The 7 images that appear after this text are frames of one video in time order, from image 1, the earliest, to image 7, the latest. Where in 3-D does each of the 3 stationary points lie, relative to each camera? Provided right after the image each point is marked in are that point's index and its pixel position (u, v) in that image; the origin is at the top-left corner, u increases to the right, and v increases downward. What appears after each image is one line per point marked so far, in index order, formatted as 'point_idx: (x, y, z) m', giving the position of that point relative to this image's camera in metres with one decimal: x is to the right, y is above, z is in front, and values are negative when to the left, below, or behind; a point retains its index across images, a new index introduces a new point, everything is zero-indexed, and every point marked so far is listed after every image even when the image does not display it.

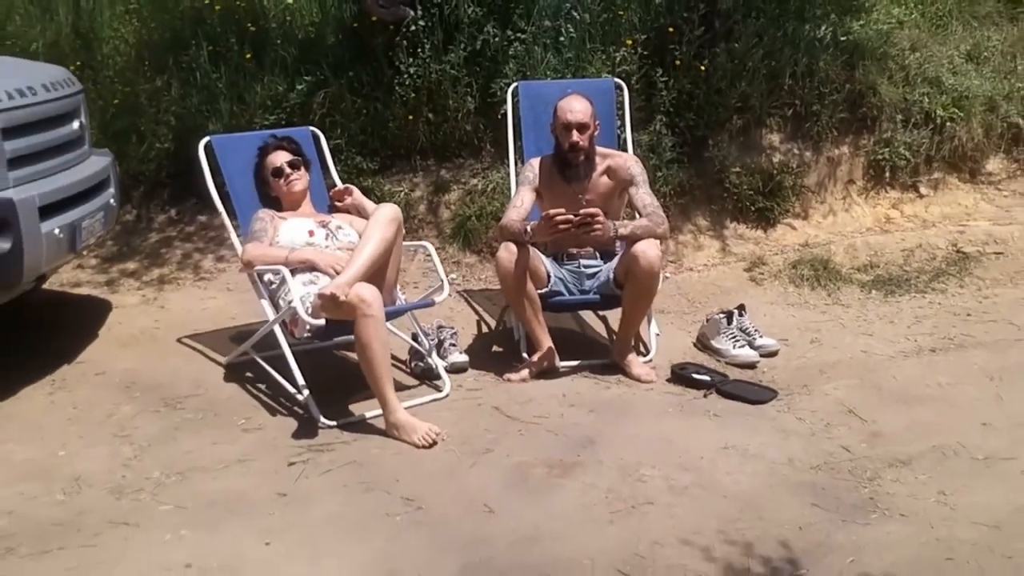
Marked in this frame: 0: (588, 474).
0: (+0.2, -0.6, +3.6) m
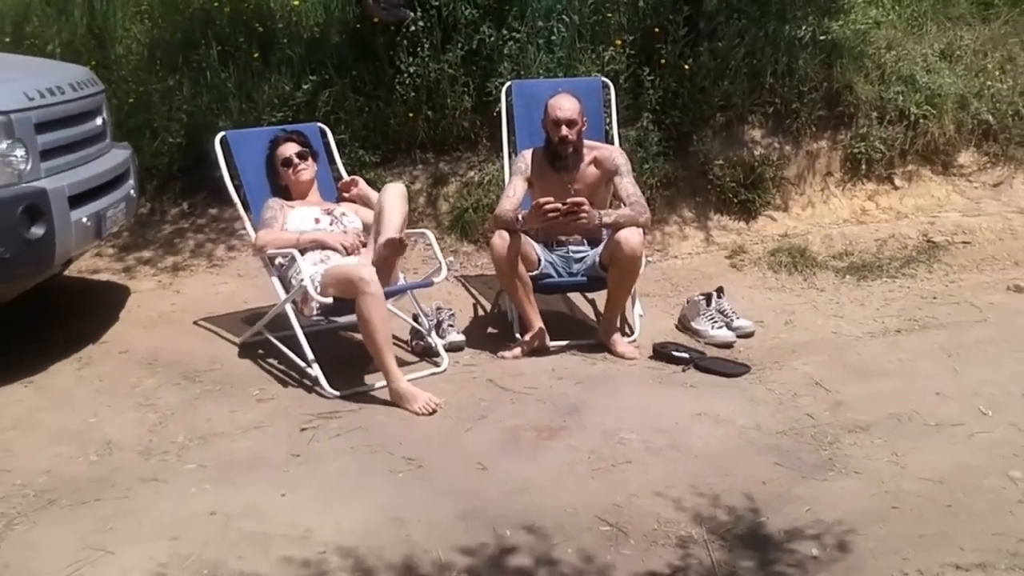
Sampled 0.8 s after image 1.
0: (+0.2, -0.5, +3.9) m
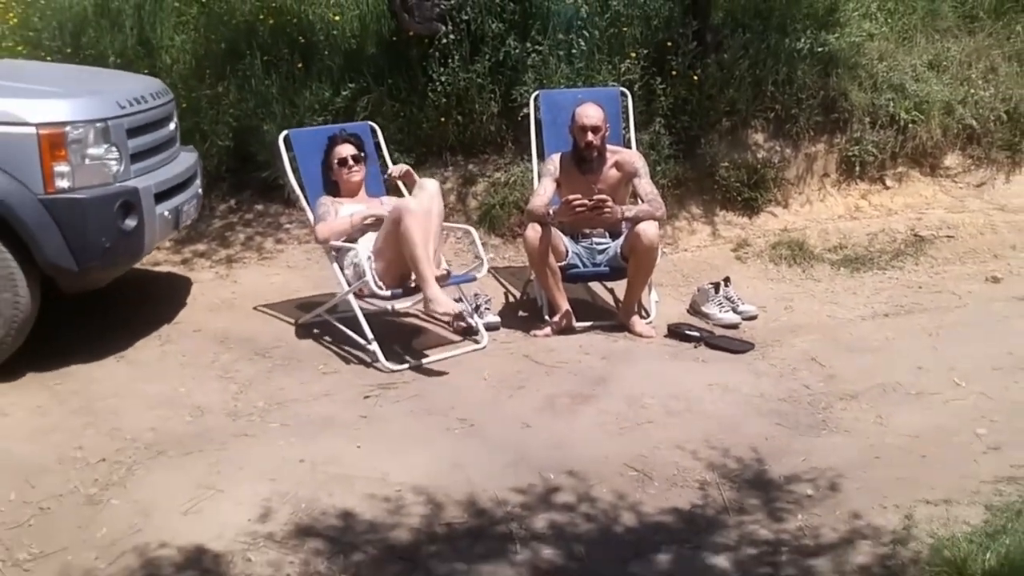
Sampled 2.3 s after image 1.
0: (+0.4, -0.5, +4.5) m
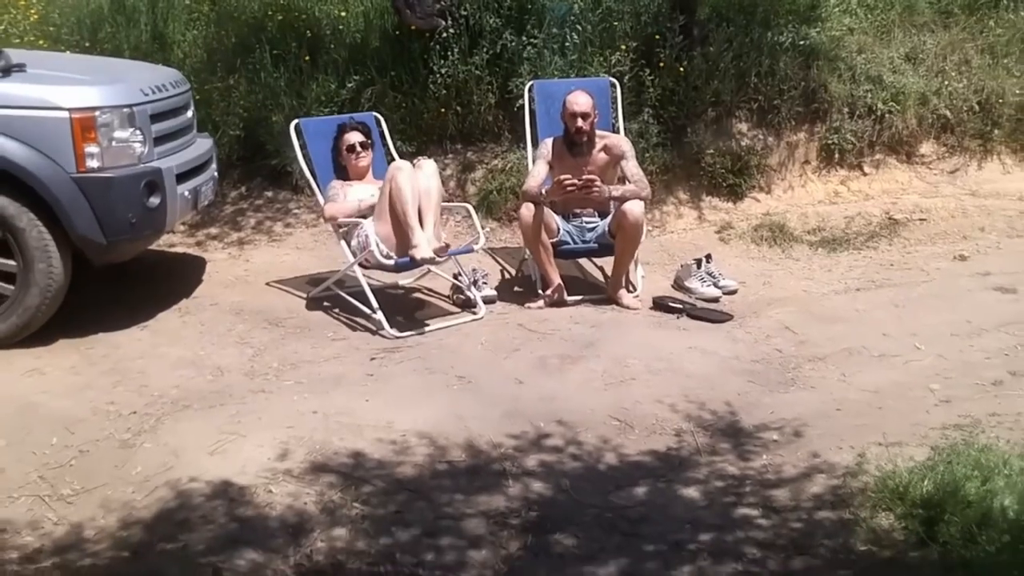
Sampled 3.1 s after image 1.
0: (+0.3, -0.3, +4.9) m
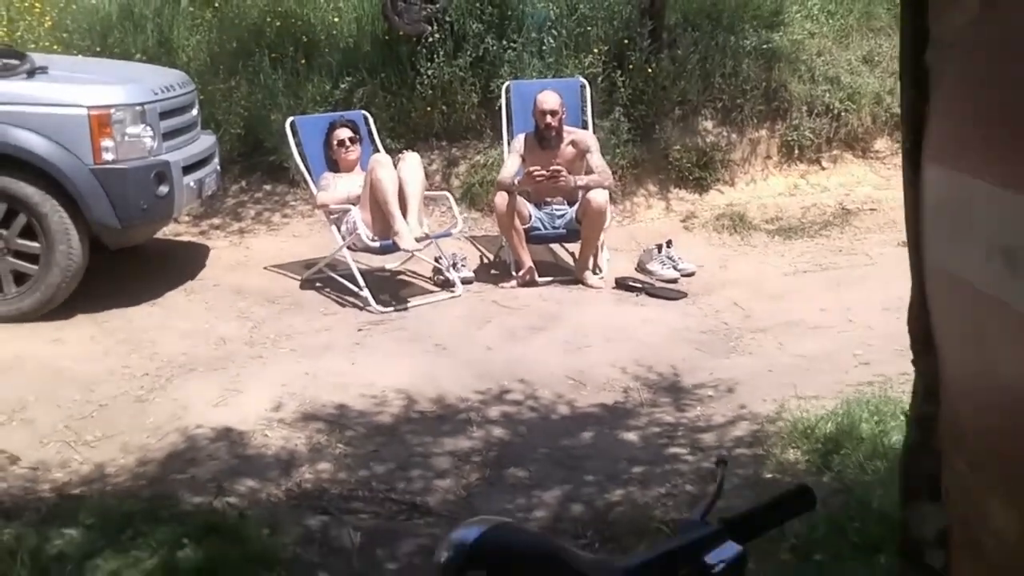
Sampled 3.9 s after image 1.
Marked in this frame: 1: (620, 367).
0: (+0.2, -0.2, +5.5) m
1: (+0.5, -0.4, +5.1) m
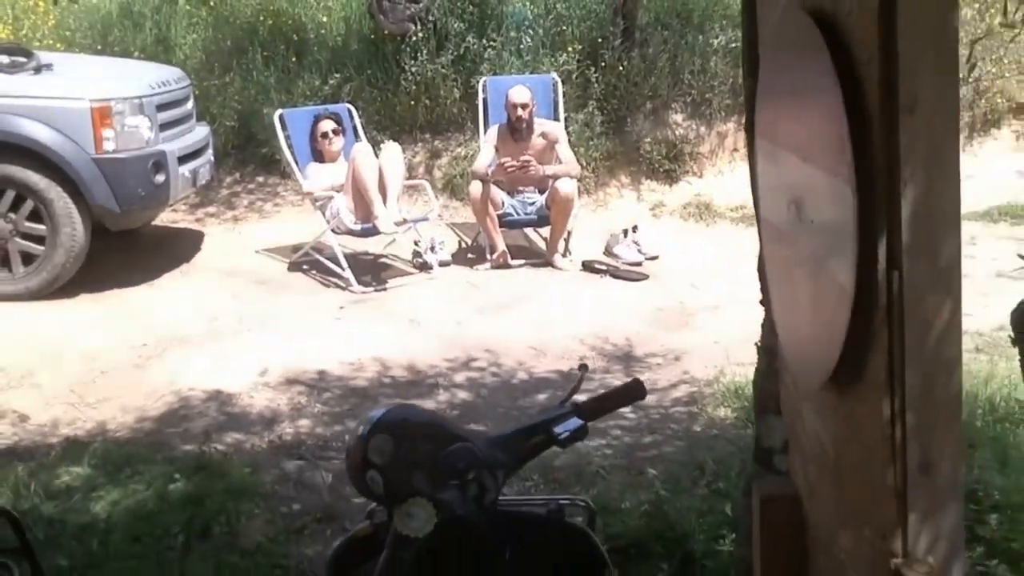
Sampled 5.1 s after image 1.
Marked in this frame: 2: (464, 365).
0: (0.0, -0.1, +6.0) m
1: (+0.3, -0.3, +5.6) m
2: (-0.2, -0.4, +5.2) m
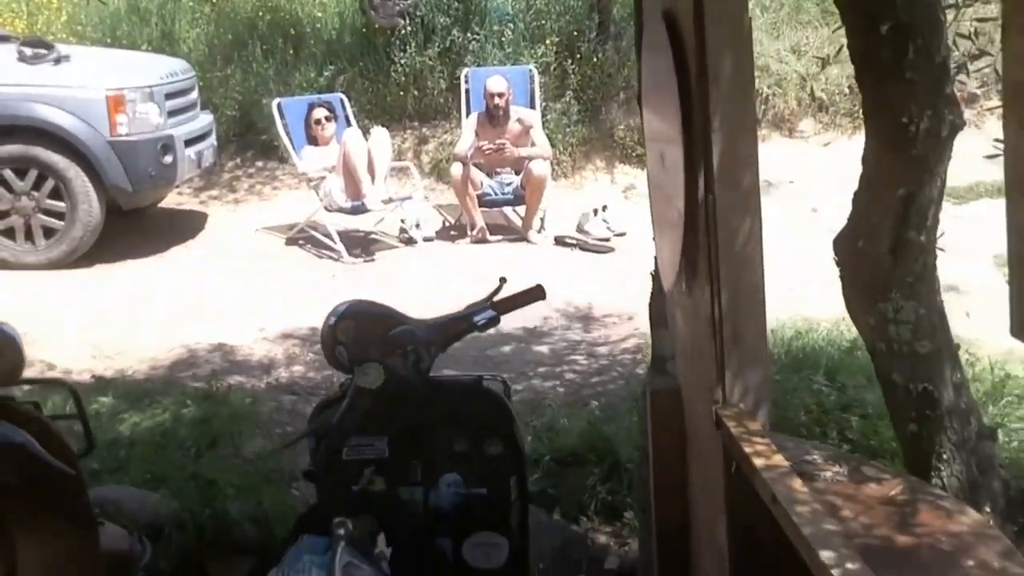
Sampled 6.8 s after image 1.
0: (-0.1, +0.1, +6.6) m
1: (+0.2, -0.1, +6.2) m
2: (-0.4, -0.2, +5.8) m
